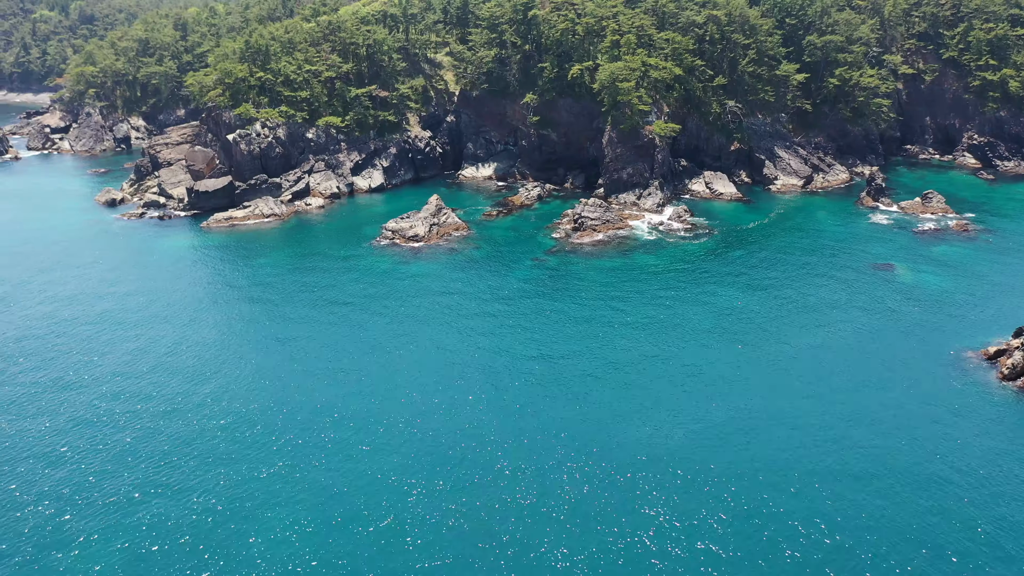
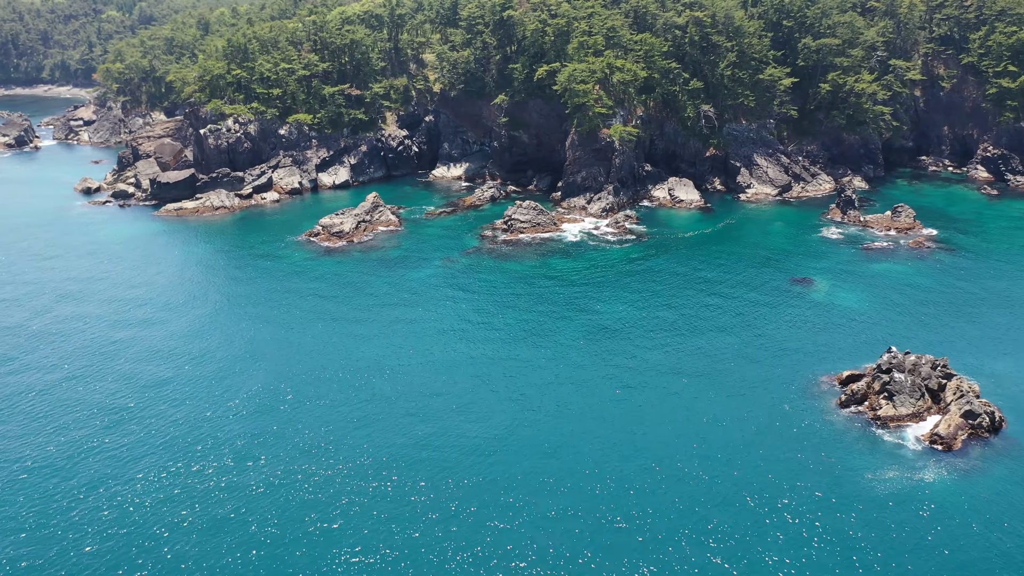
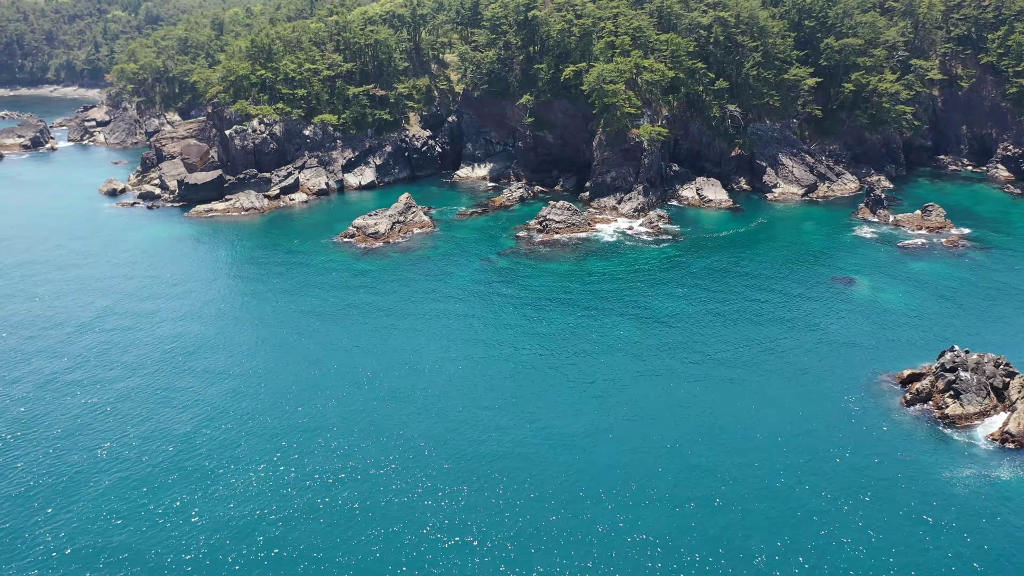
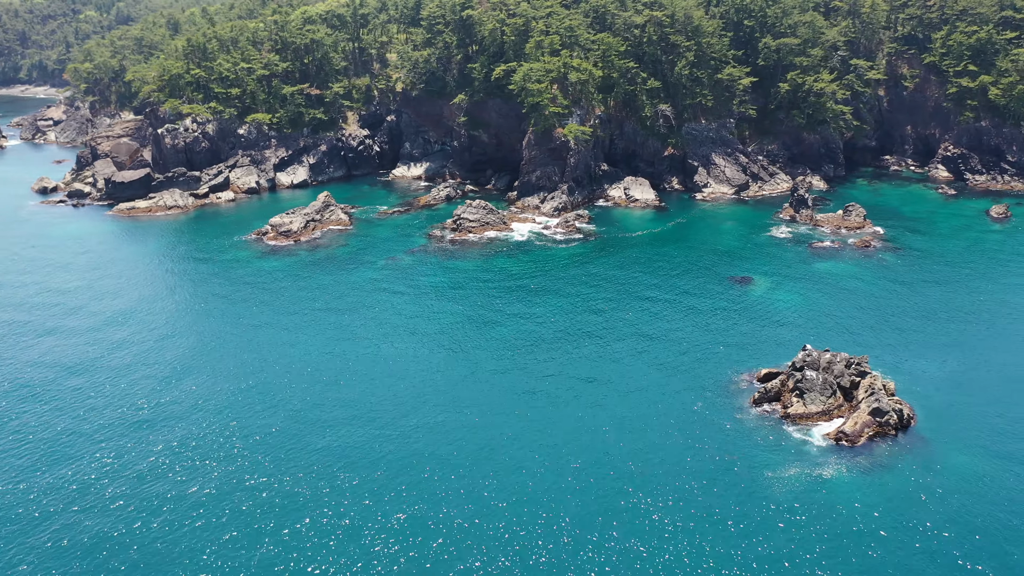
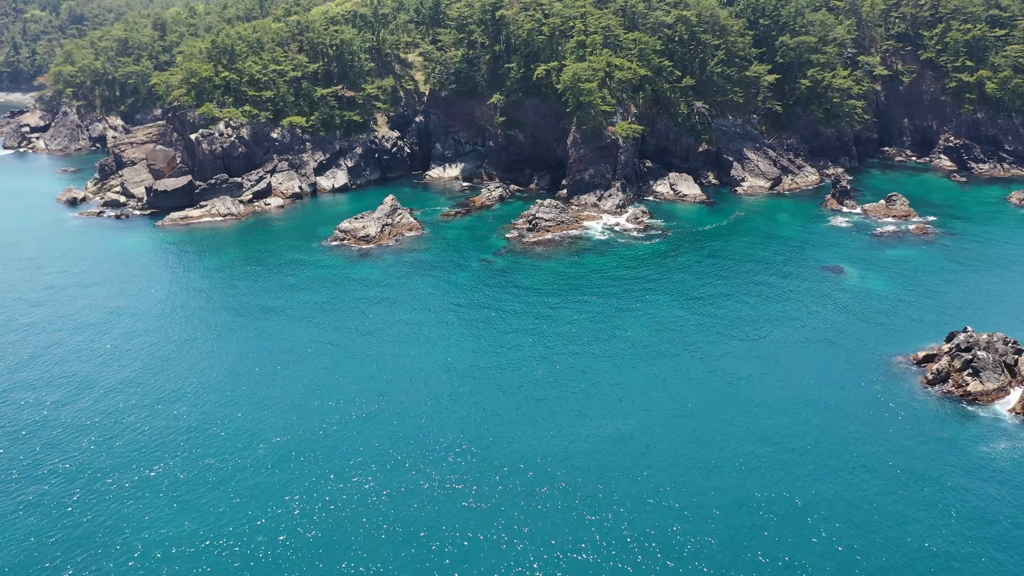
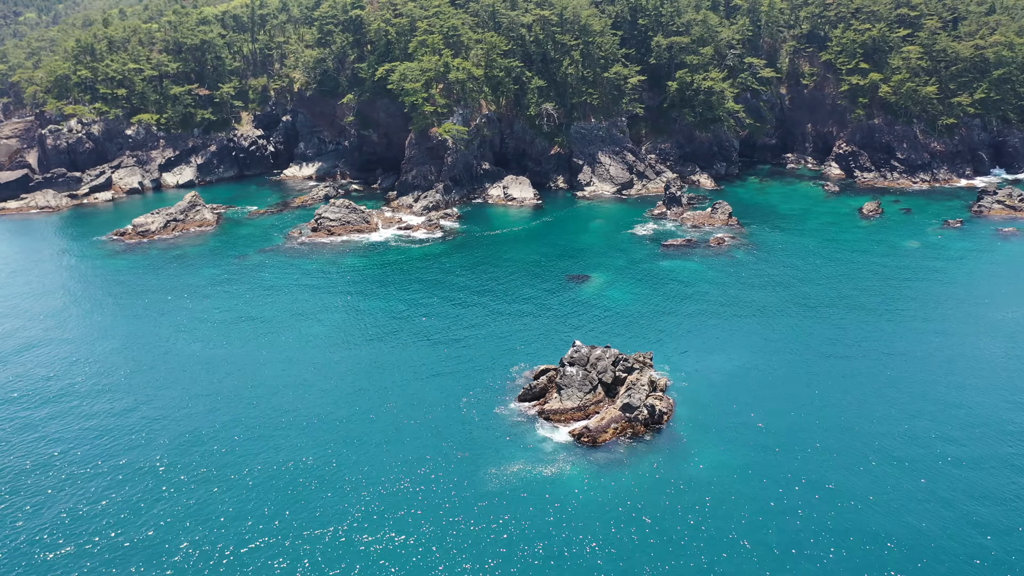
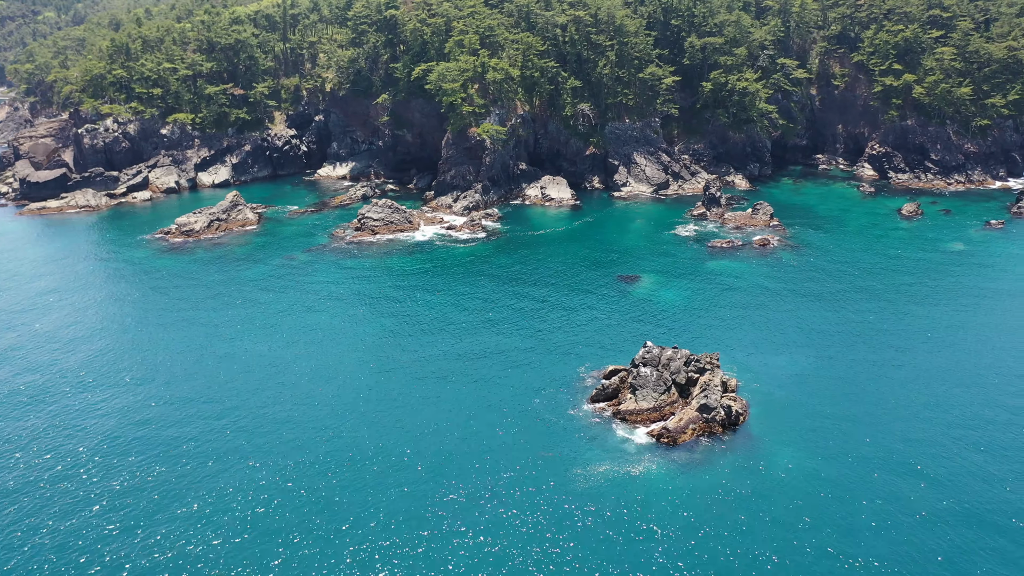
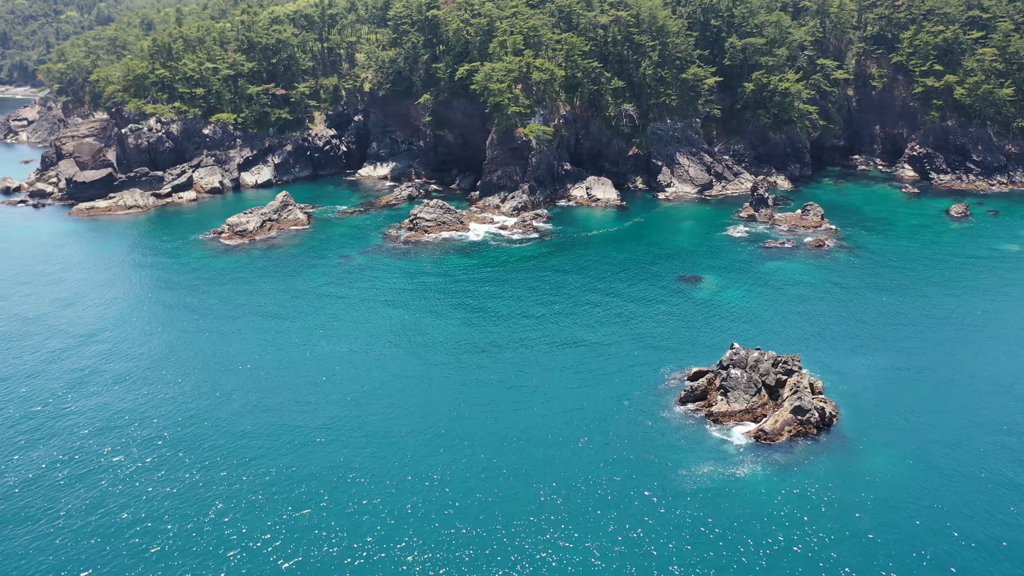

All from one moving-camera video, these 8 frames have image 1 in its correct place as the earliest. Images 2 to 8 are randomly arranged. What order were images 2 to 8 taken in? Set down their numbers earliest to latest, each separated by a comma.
5, 3, 2, 4, 8, 7, 6
